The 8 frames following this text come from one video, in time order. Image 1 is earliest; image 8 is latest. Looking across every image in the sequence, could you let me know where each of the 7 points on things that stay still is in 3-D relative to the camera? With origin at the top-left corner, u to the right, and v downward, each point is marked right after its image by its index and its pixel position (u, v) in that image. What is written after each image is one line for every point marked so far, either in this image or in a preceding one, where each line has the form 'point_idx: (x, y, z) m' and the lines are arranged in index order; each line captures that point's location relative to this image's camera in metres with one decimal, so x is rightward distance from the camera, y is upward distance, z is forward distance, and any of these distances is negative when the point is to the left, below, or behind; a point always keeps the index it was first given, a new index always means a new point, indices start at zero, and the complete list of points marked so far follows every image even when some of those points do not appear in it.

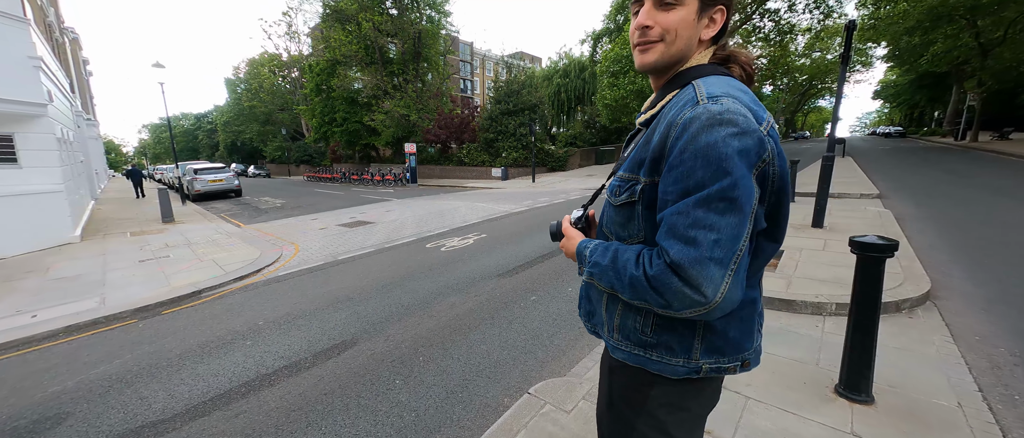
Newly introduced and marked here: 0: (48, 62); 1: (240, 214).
0: (-13.2, +4.5, +9.8) m
1: (-10.6, +0.2, +13.5) m
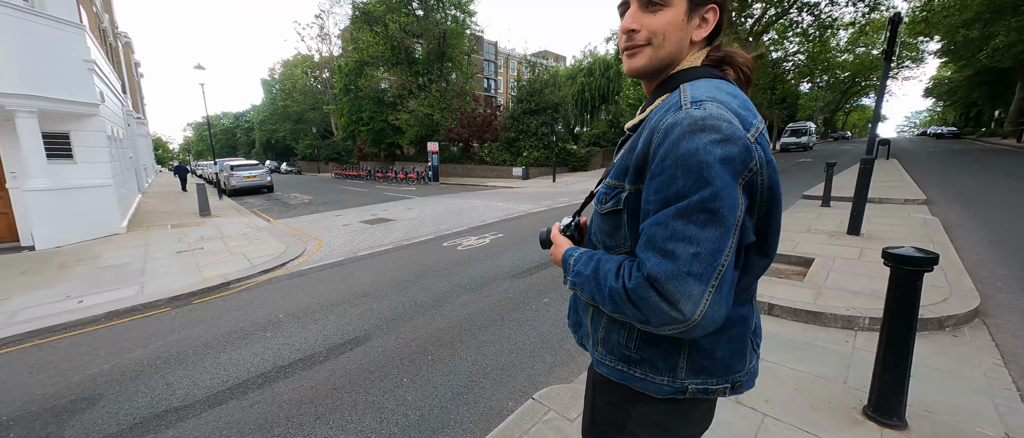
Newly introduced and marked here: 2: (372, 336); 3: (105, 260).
0: (-12.6, +4.8, +10.6) m
1: (-9.8, +0.4, +14.1) m
2: (-1.5, -1.2, +3.6) m
3: (-8.2, -0.8, +6.9) m
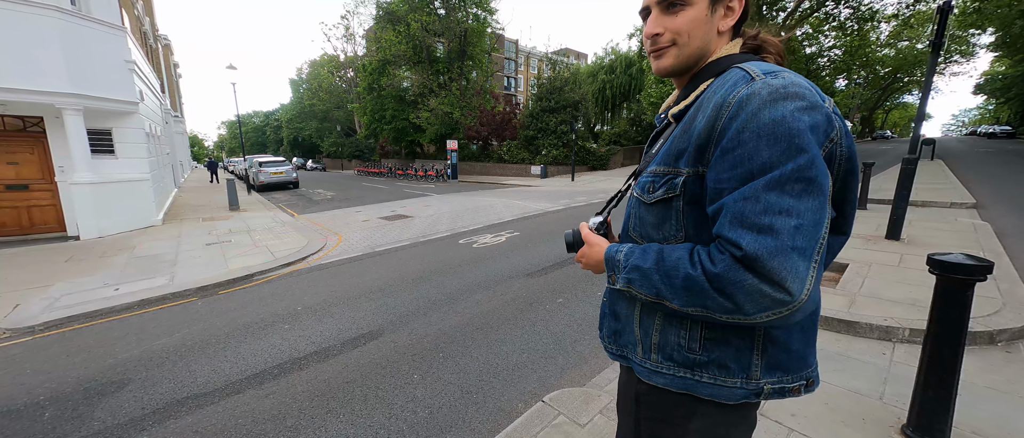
0: (-12.0, +5.0, +11.2) m
1: (-9.1, +0.6, +14.5) m
2: (-1.3, -1.2, +3.6) m
3: (-7.8, -0.7, +7.3) m
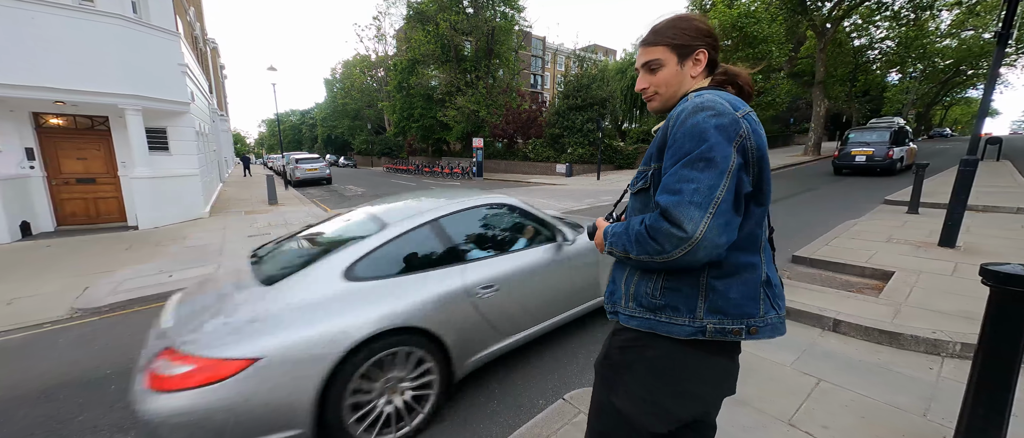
0: (-11.1, +5.3, +12.0) m
1: (-8.1, +0.9, +15.2) m
2: (-1.1, -1.1, +3.7) m
3: (-7.3, -0.5, +7.9) m
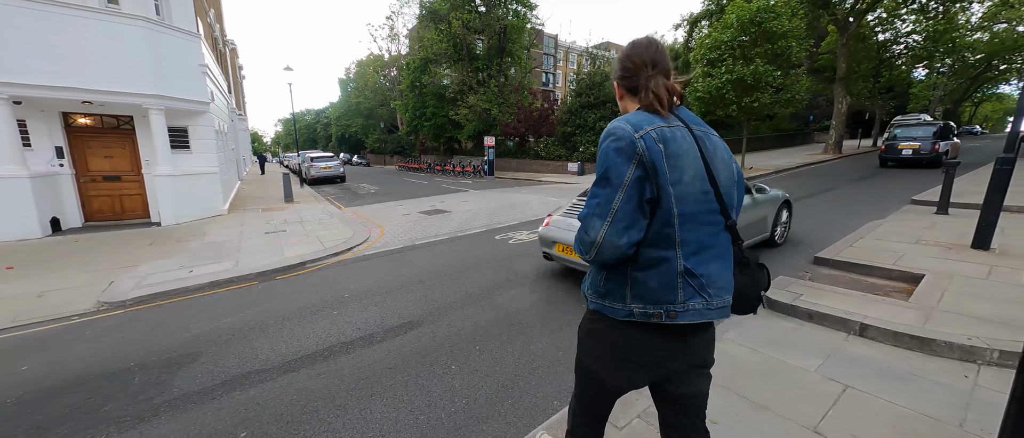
0: (-10.7, +5.4, +12.3) m
1: (-7.5, +1.0, +15.4) m
2: (-0.9, -1.1, +3.7) m
3: (-7.1, -0.4, +8.1) m
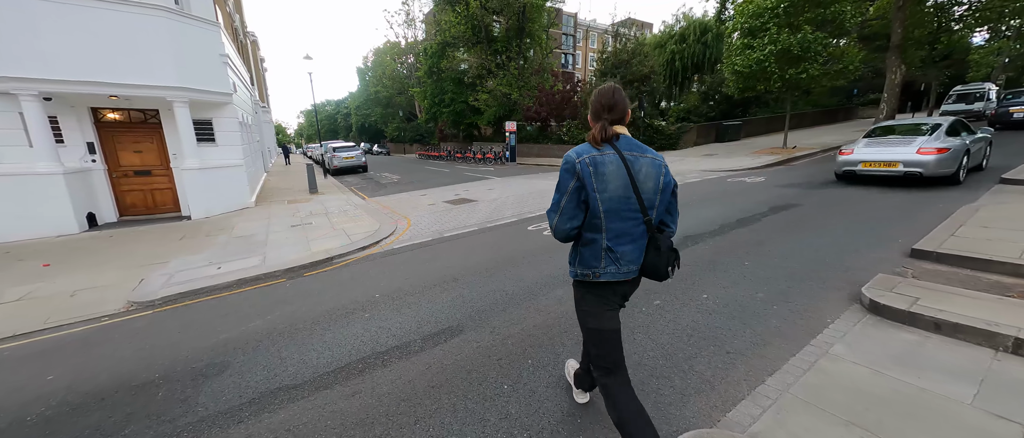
0: (-9.8, +5.6, +12.1) m
1: (-6.5, +1.4, +15.2) m
2: (-0.5, -1.1, +3.3) m
3: (-6.3, -0.3, +8.0) m
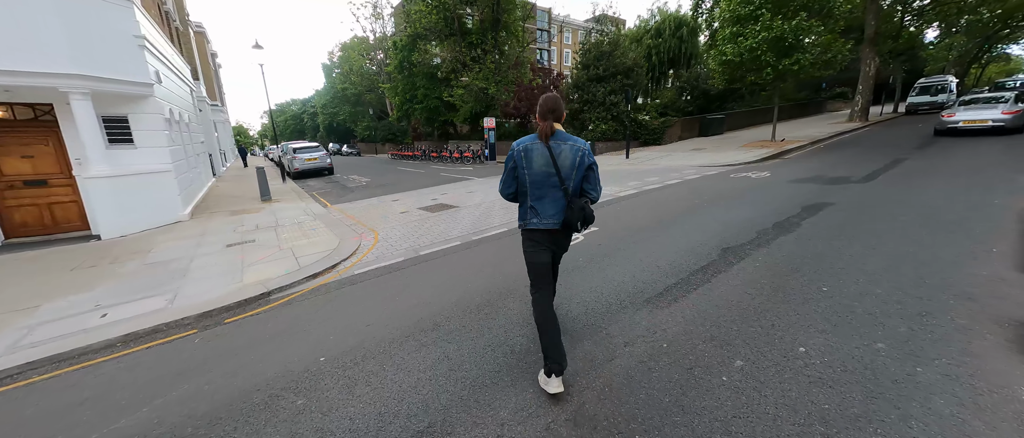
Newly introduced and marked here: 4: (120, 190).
0: (-10.4, +5.2, +10.2) m
1: (-7.2, +1.1, +13.6) m
2: (-0.3, -1.3, +2.1) m
3: (-6.5, -0.6, +6.3) m
4: (-8.8, +0.6, +7.7) m
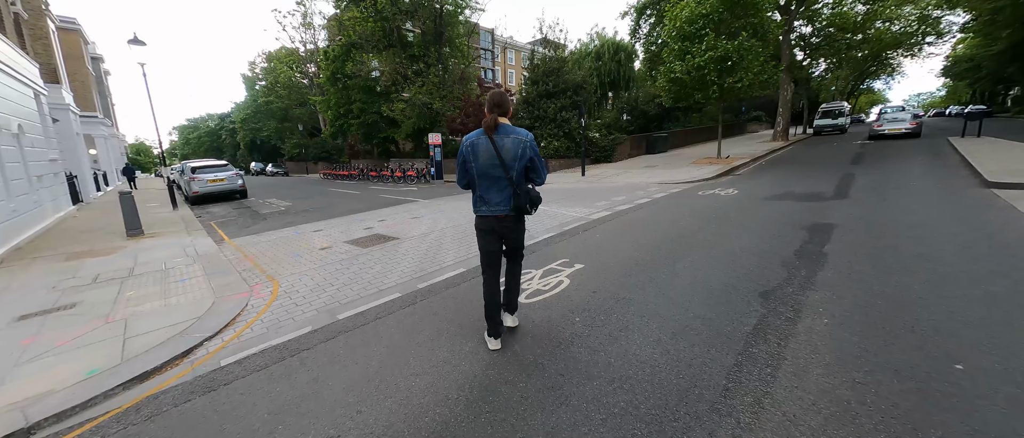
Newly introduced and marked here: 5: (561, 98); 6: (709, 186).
0: (-11.6, +4.1, +7.3) m
1: (-8.8, -0.1, +10.9) m
2: (-0.2, -1.6, +0.5) m
3: (-7.0, -1.3, +3.8) m
4: (-9.5, -0.2, +4.9) m
5: (+2.8, +6.9, +19.7) m
6: (+6.0, +1.0, +10.5) m
